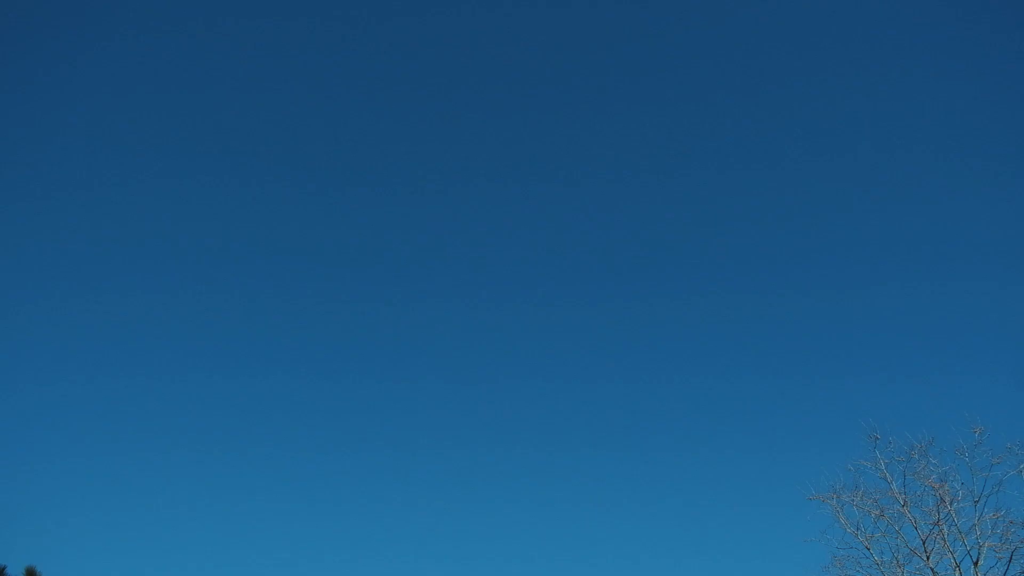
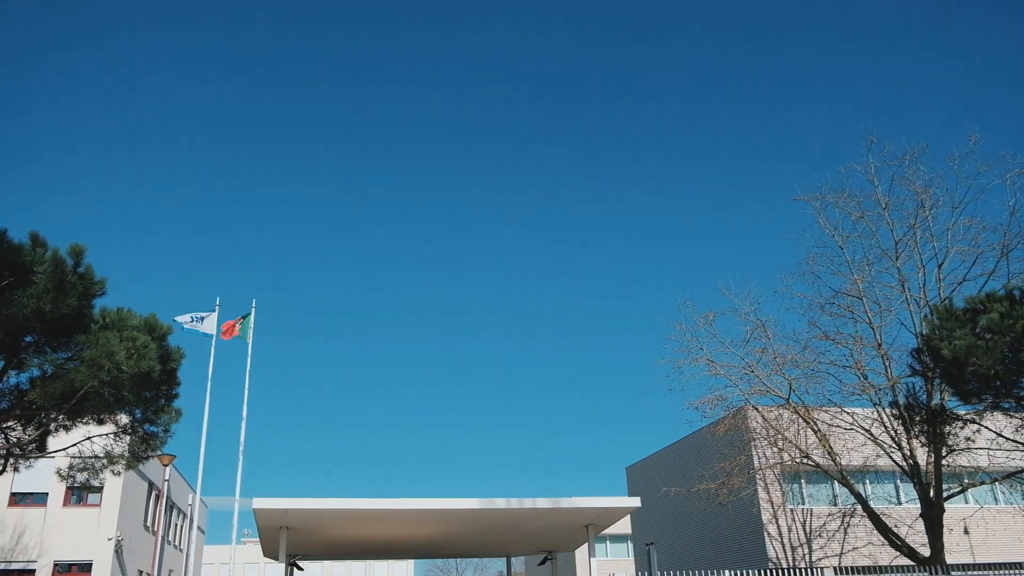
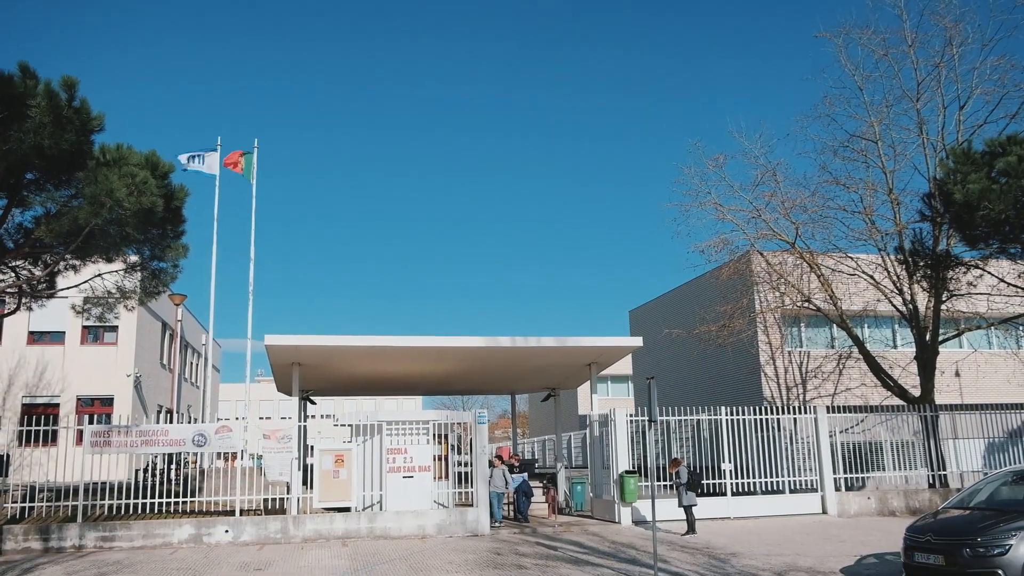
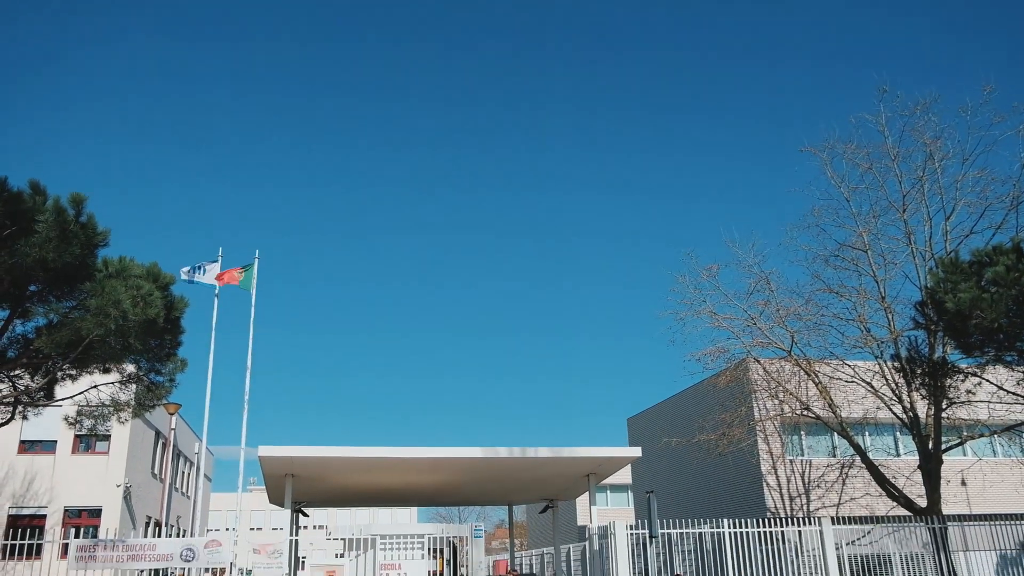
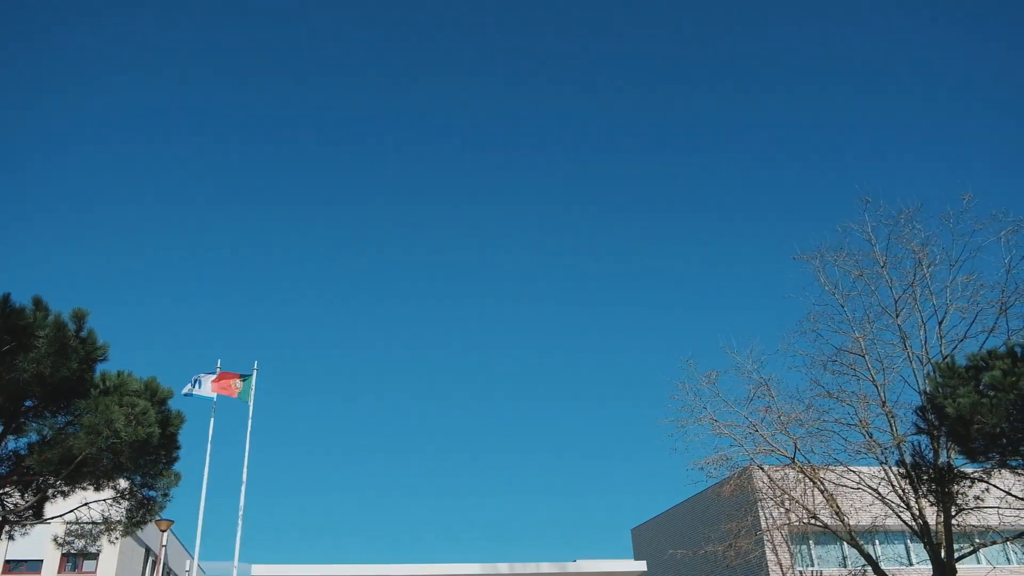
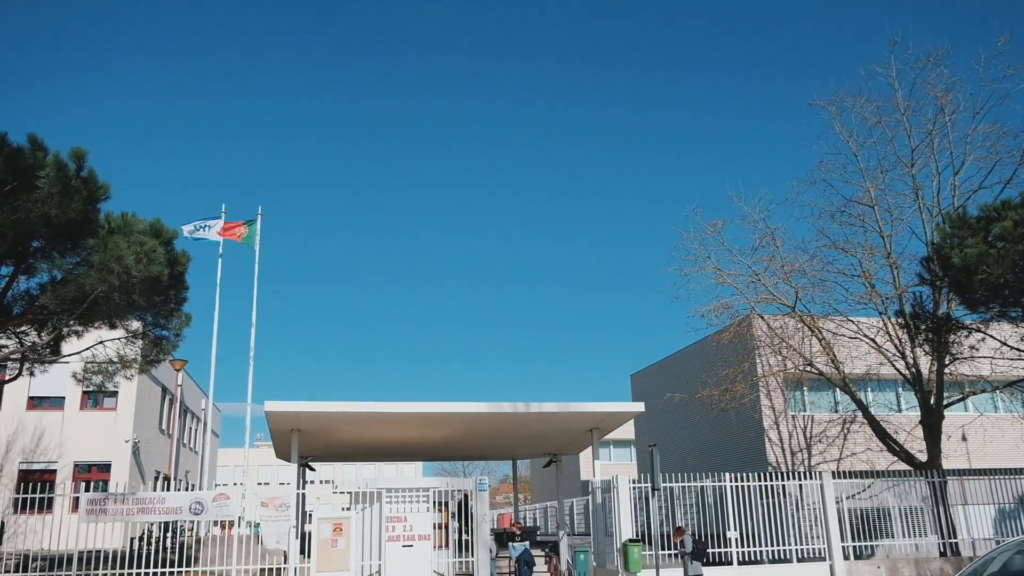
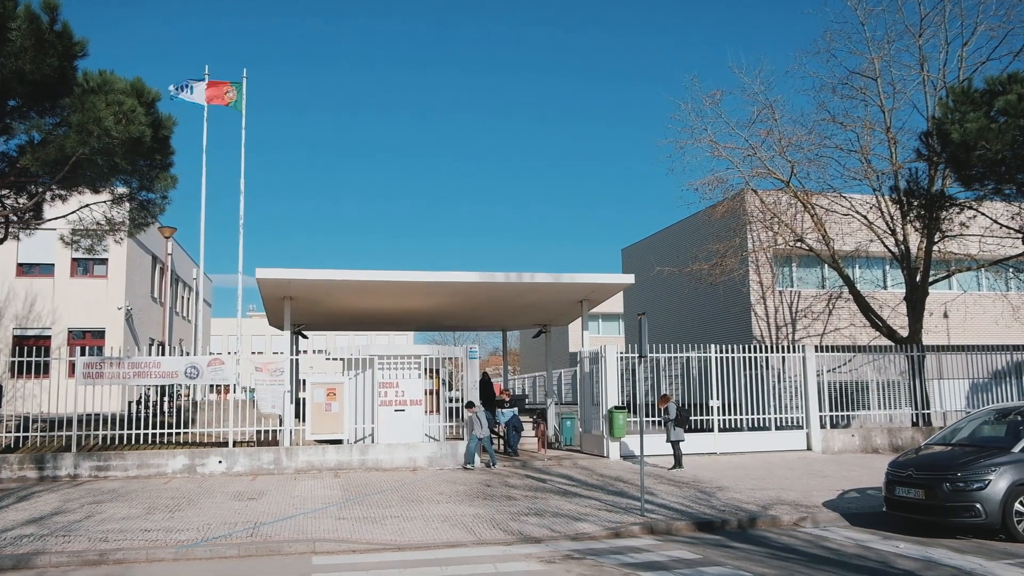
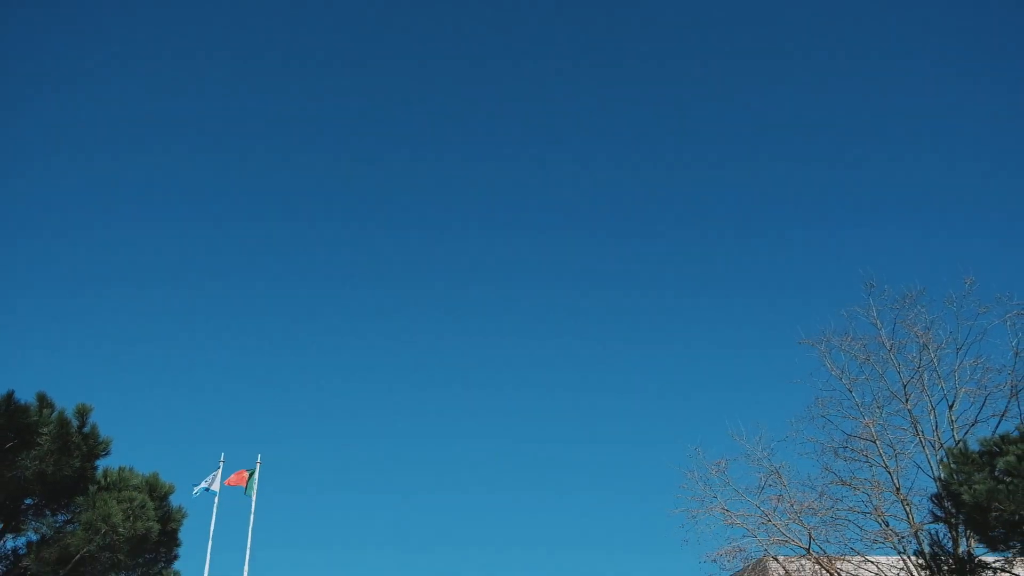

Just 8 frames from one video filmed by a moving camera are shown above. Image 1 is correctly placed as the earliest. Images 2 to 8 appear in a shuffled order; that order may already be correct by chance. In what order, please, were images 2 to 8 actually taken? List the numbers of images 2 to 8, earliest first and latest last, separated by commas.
8, 5, 2, 4, 6, 3, 7
